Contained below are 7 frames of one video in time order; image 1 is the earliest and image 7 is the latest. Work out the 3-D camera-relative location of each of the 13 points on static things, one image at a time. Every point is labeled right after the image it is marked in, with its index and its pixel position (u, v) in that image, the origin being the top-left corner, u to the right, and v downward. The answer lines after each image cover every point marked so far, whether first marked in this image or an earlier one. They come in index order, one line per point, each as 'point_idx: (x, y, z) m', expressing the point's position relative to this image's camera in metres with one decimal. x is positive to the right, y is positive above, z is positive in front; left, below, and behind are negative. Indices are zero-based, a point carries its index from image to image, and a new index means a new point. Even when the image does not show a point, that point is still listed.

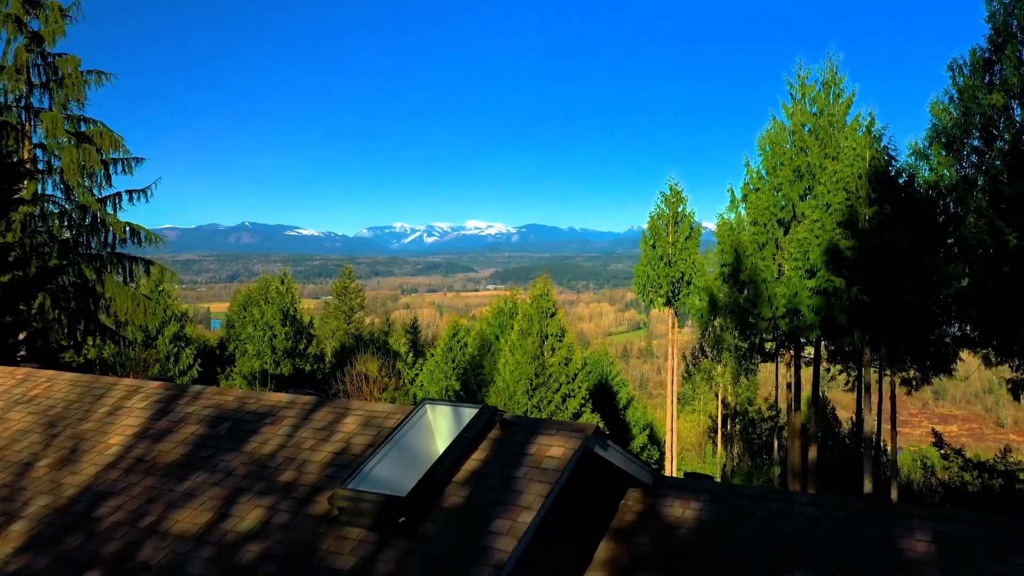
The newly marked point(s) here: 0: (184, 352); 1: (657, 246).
0: (-11.6, -2.3, +19.7) m
1: (+4.8, +1.3, +18.7) m
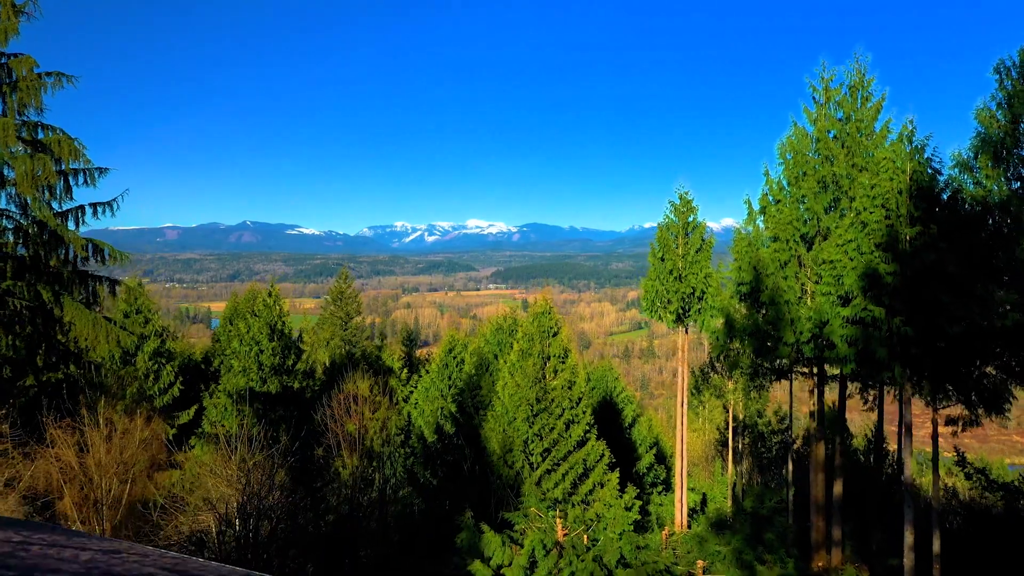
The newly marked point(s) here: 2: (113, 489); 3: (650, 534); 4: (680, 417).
0: (-11.6, -2.7, +18.6) m
1: (+4.8, +0.8, +17.6) m
2: (-9.5, -4.8, +13.4) m
3: (+3.9, -6.9, +15.7) m
4: (+5.8, -4.5, +19.1) m
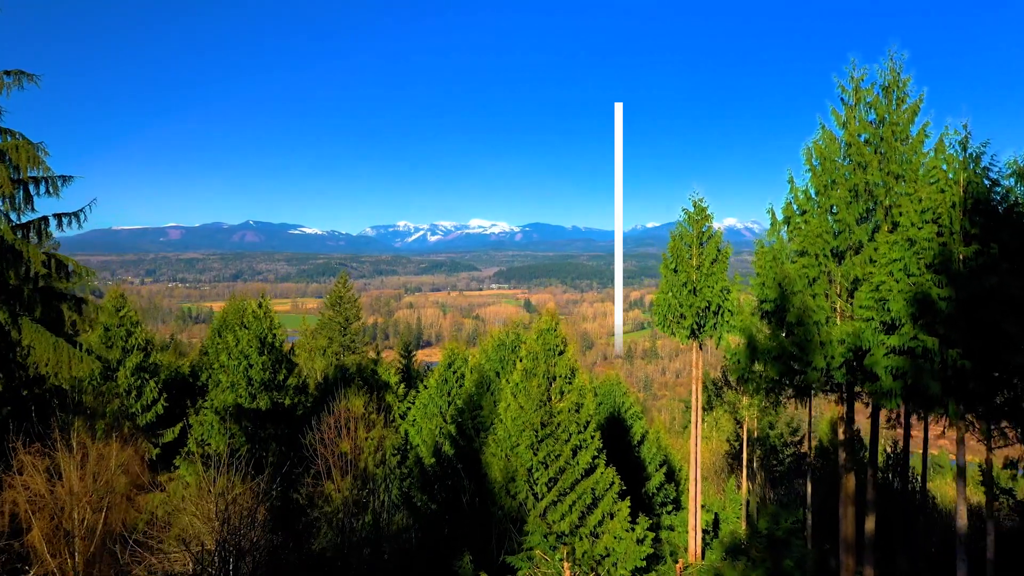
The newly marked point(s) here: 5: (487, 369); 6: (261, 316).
0: (-11.5, -3.1, +17.6) m
1: (+4.9, +0.4, +16.5) m
2: (-9.5, -5.1, +12.4) m
3: (+4.0, -7.3, +14.6) m
4: (+5.9, -4.9, +18.0) m
5: (-0.9, -2.9, +19.6) m
6: (-8.8, -1.0, +19.7) m
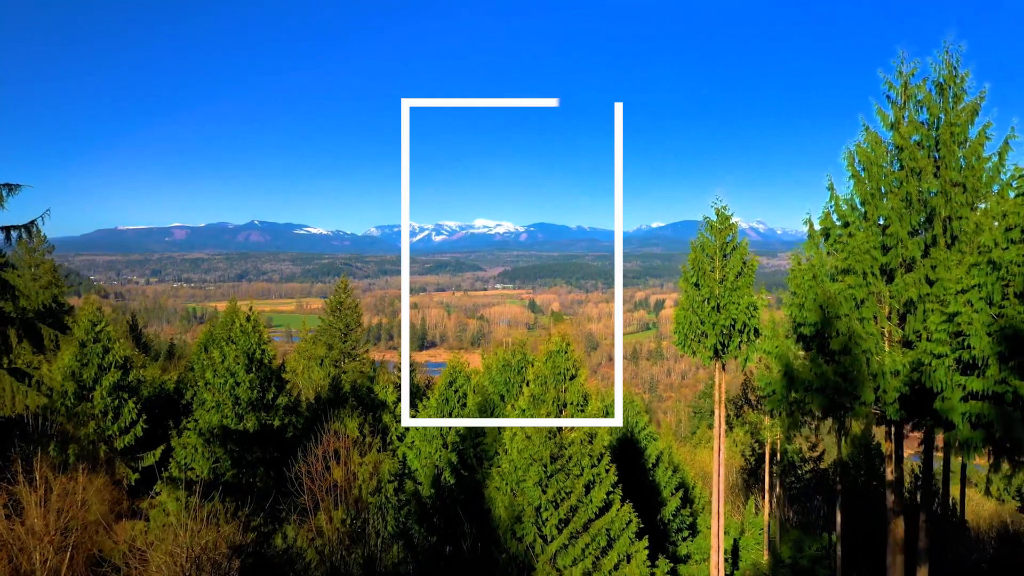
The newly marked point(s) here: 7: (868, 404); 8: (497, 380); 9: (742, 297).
0: (-11.3, -3.5, +16.3) m
1: (+5.1, 0.0, +15.1) m
2: (-9.3, -5.5, +11.1) m
3: (+4.1, -7.8, +13.3) m
4: (+6.1, -5.3, +16.7) m
5: (-0.7, -3.4, +18.3) m
6: (-8.7, -1.4, +18.4) m
7: (+6.5, -2.1, +10.2) m
8: (-0.5, -2.9, +18.5) m
9: (+6.0, -0.2, +14.7) m
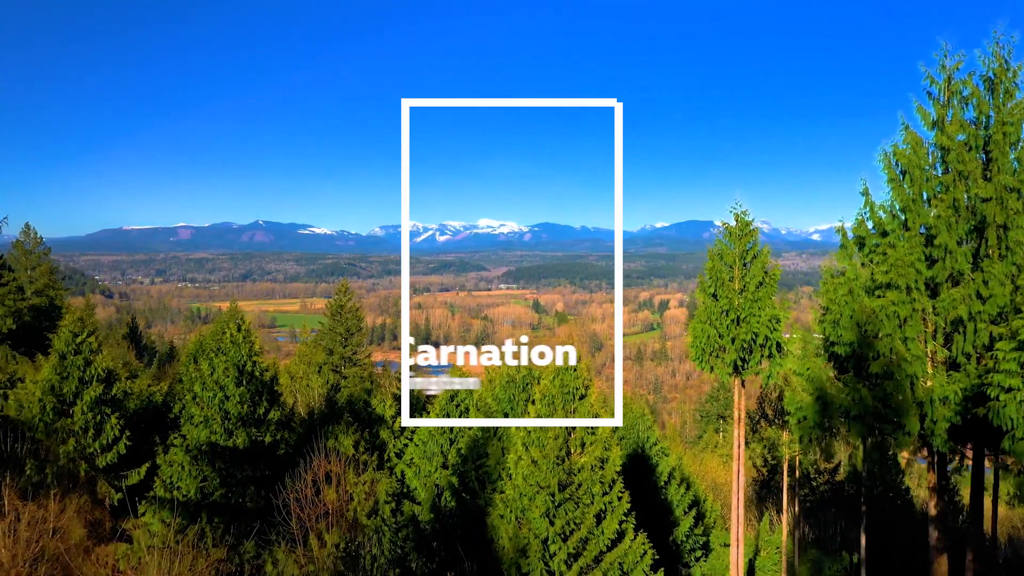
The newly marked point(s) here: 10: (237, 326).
0: (-11.2, -3.7, +15.4) m
1: (+5.2, -0.3, +14.1) m
2: (-9.3, -5.8, +10.2) m
3: (+4.2, -8.0, +12.3) m
4: (+6.2, -5.6, +15.6) m
5: (-0.5, -3.6, +17.3) m
6: (-8.5, -1.6, +17.5) m
7: (+6.6, -2.4, +9.2) m
8: (-0.3, -3.2, +17.5) m
9: (+6.1, -0.5, +13.7) m
10: (-8.9, -1.2, +18.1) m
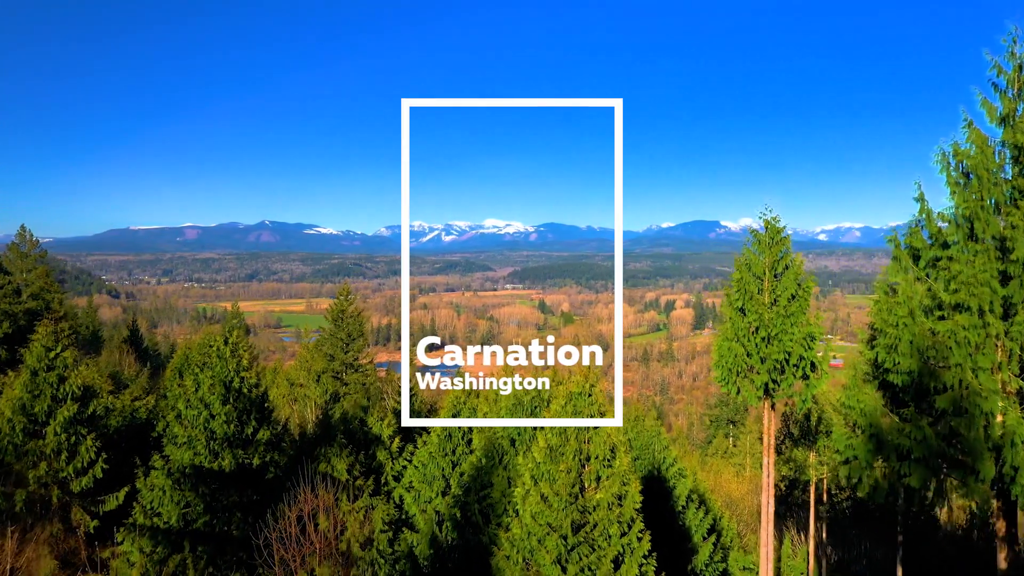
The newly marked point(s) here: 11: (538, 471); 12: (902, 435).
0: (-11.0, -4.0, +14.3) m
1: (+5.4, -0.6, +12.8) m
2: (-9.1, -6.1, +9.1) m
3: (+4.3, -8.3, +11.0) m
4: (+6.4, -5.9, +14.3) m
5: (-0.3, -3.9, +16.1) m
6: (-8.3, -1.9, +16.4) m
7: (+6.7, -2.7, +7.9) m
8: (-0.1, -3.5, +16.3) m
9: (+6.3, -0.8, +12.4) m
10: (-8.7, -1.5, +16.9) m
11: (+0.5, -3.6, +10.8) m
12: (+6.1, -2.3, +8.9) m
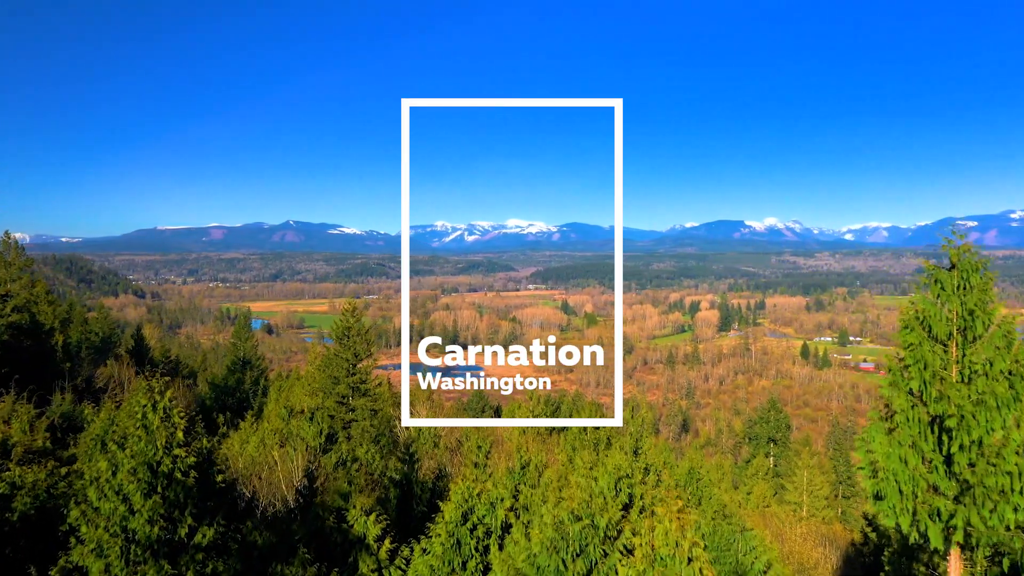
0: (-10.4, -4.9, +10.2) m
1: (+6.0, -1.6, +8.0) m
2: (-8.7, -7.0, +4.9) m
3: (+4.8, -9.3, +6.3) m
4: (+7.0, -6.9, +9.5) m
5: (+0.3, -4.9, +11.6) m
6: (-7.6, -2.9, +12.2) m
7: (+7.1, -3.7, +3.1) m
8: (+0.6, -4.5, +11.7) m
9: (+6.9, -1.8, +7.6) m
10: (-7.9, -2.4, +12.7) m
11: (+1.0, -4.5, +6.2) m
12: (+6.5, -3.3, +4.2) m
